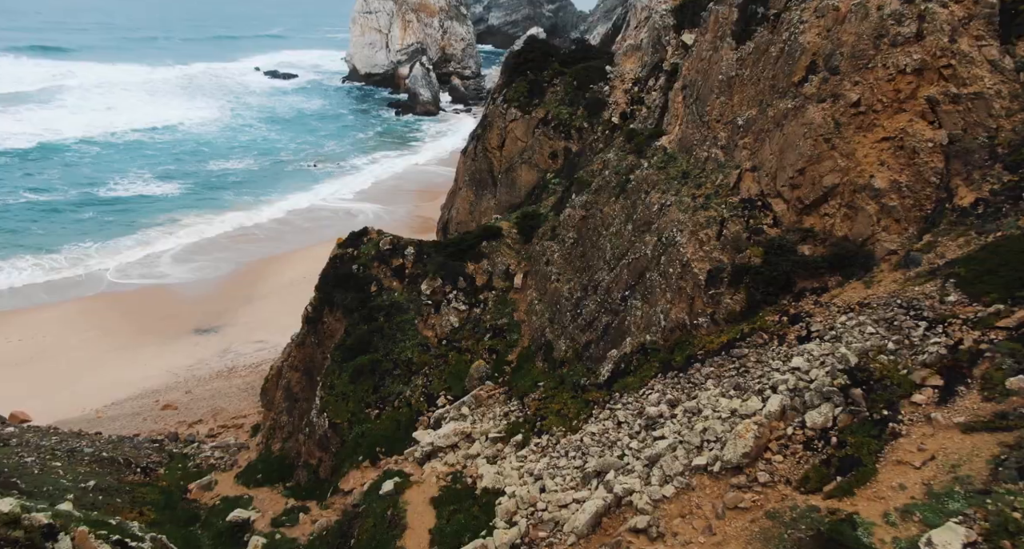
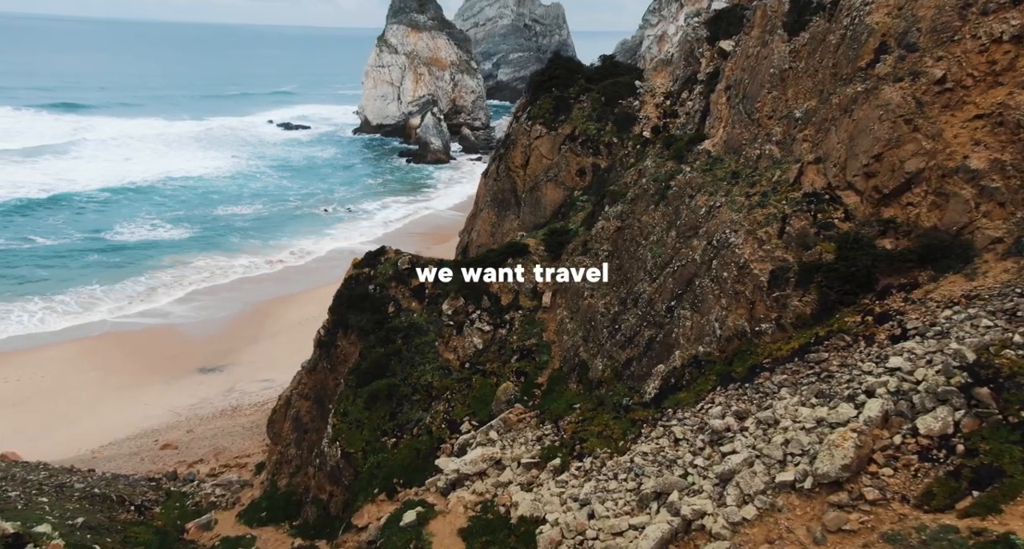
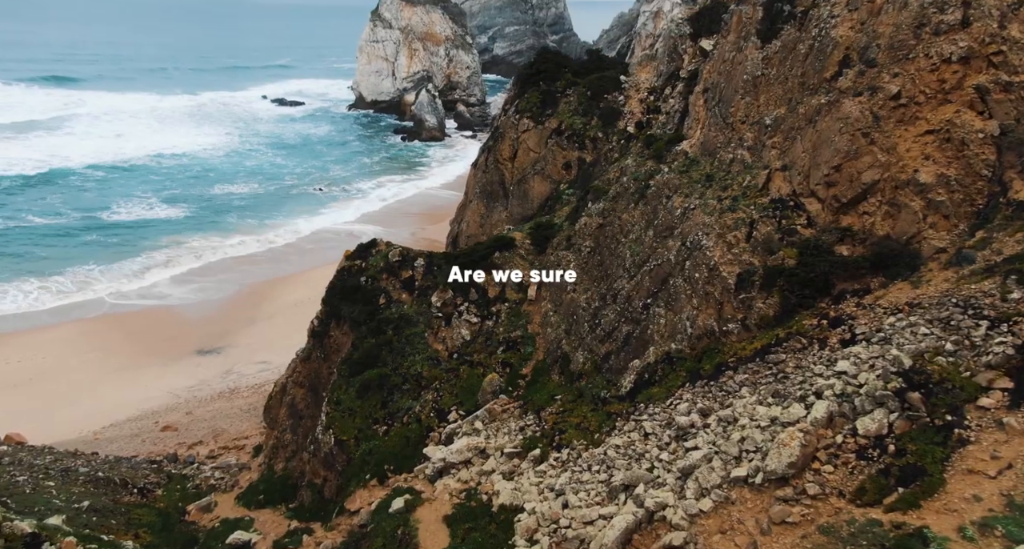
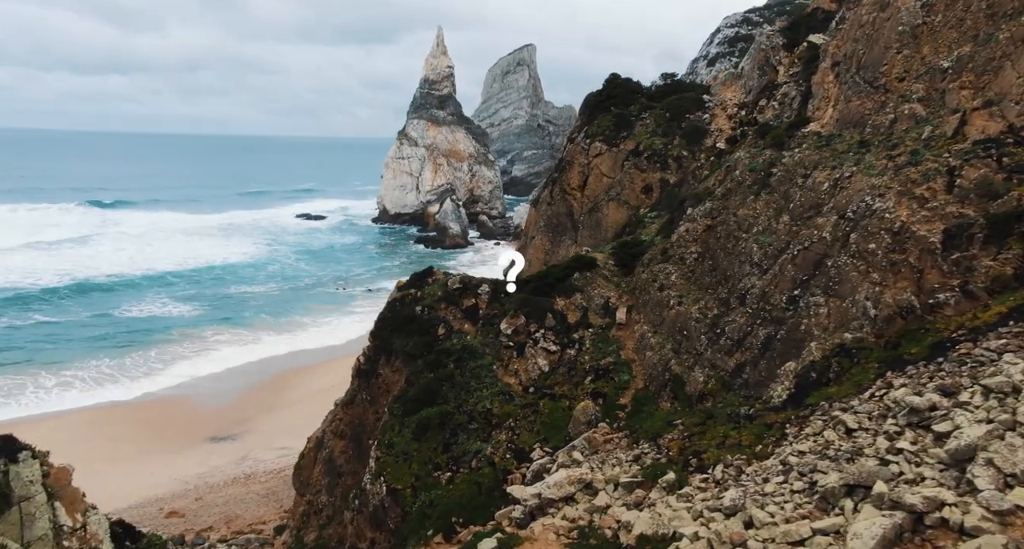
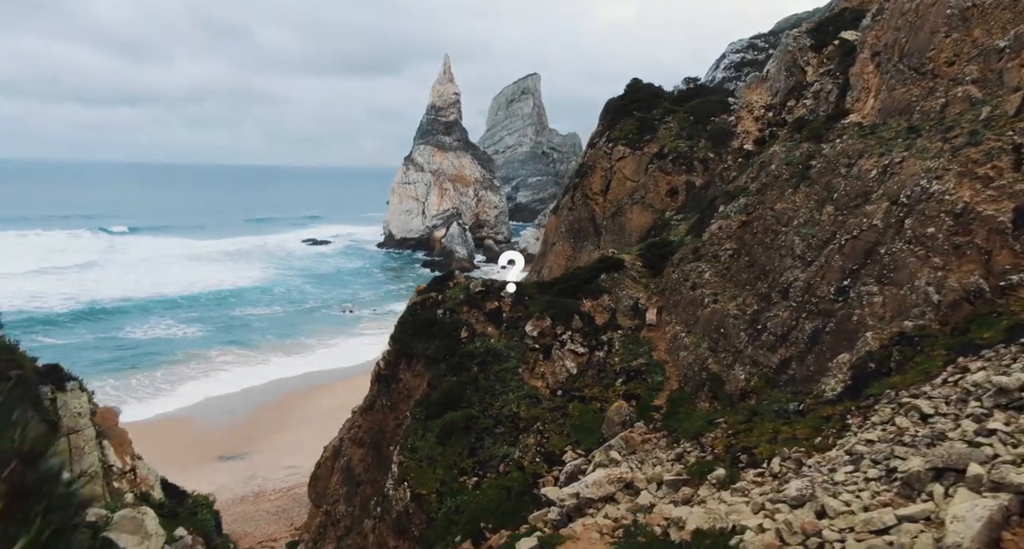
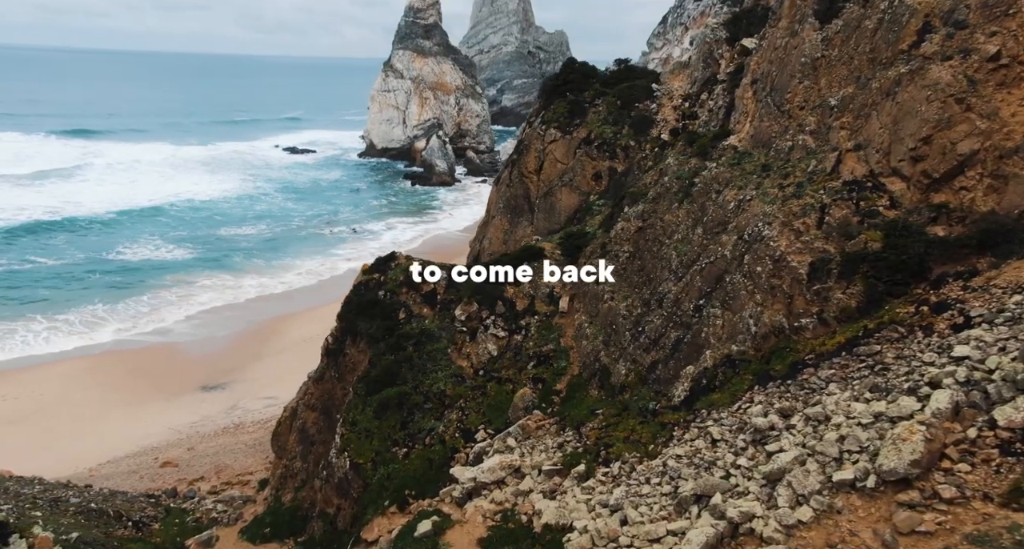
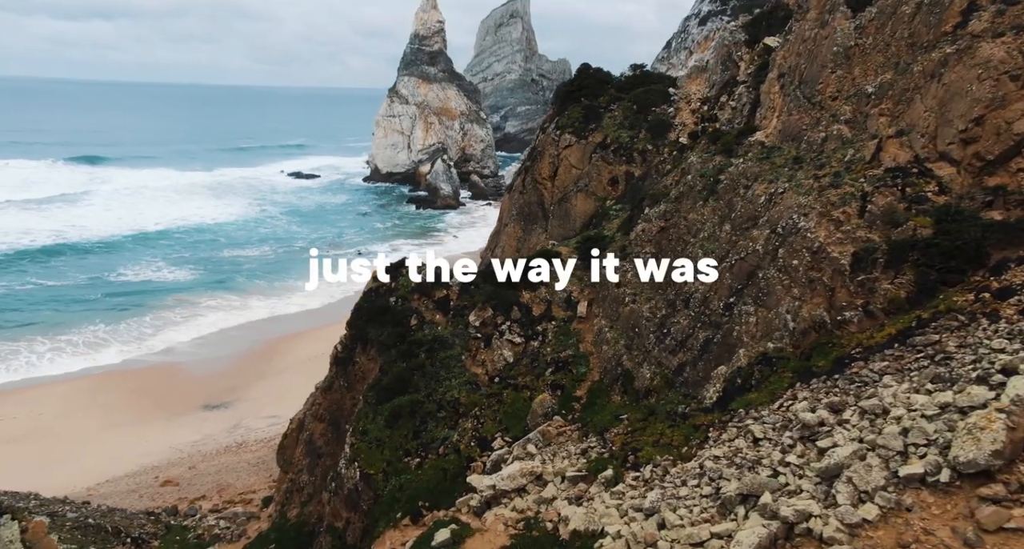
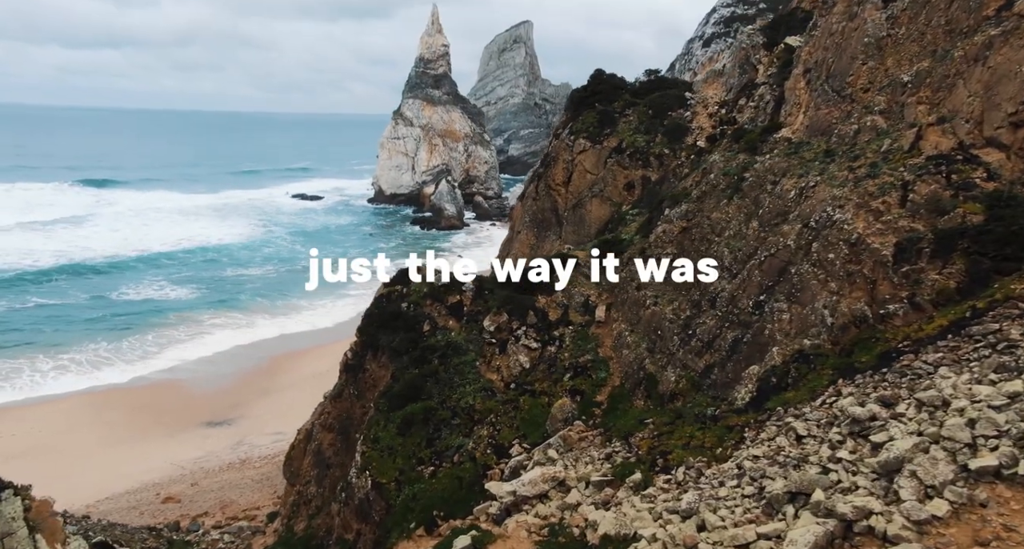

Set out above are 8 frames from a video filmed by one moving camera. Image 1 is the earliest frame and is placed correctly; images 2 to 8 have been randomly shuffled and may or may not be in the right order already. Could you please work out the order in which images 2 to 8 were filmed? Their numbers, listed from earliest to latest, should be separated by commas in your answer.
3, 2, 6, 7, 8, 4, 5
